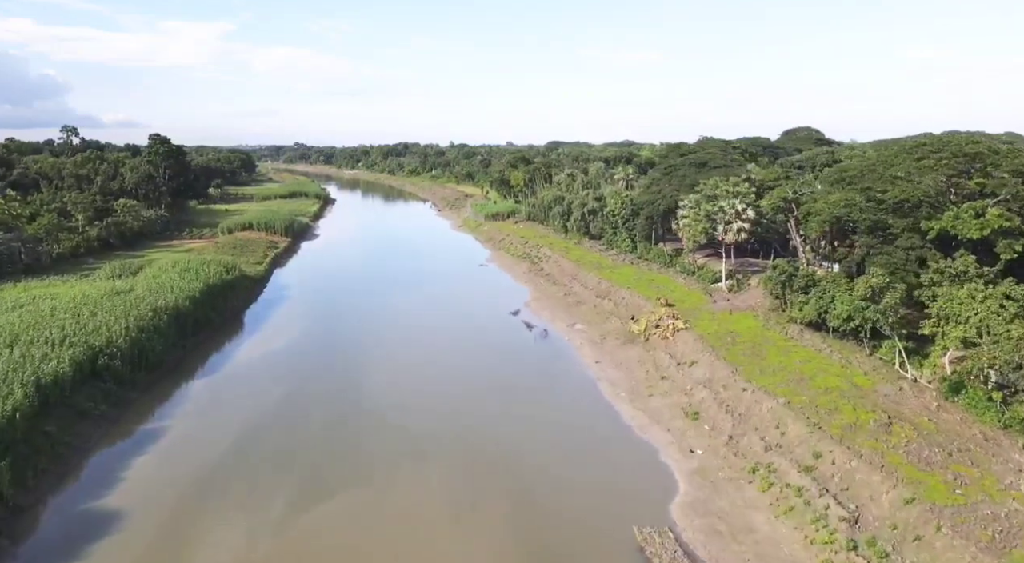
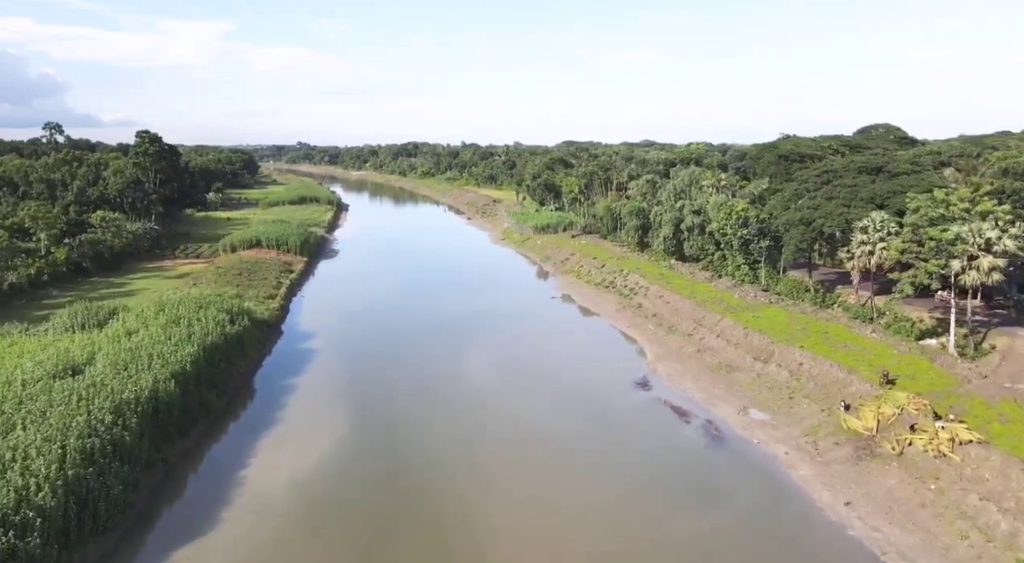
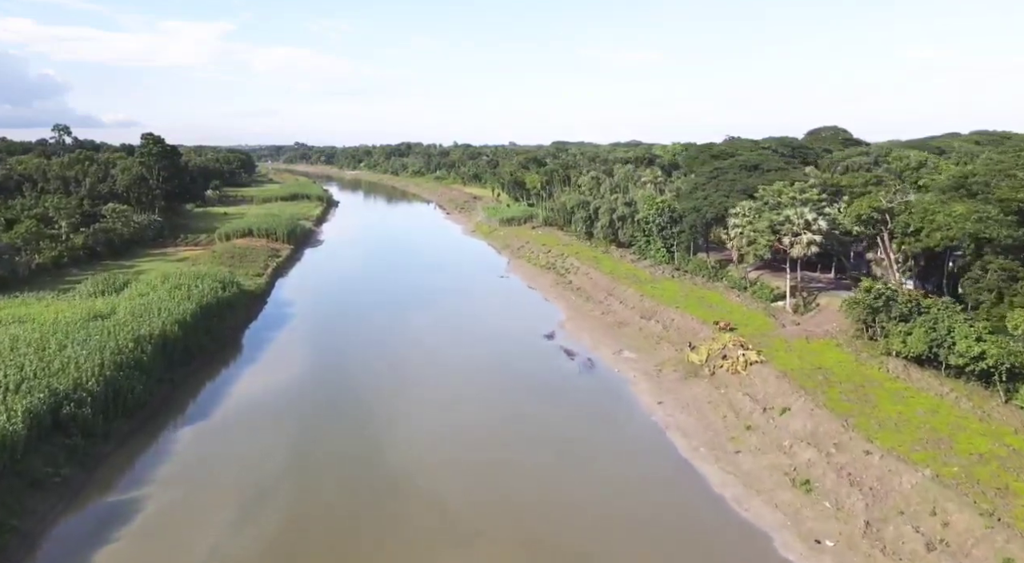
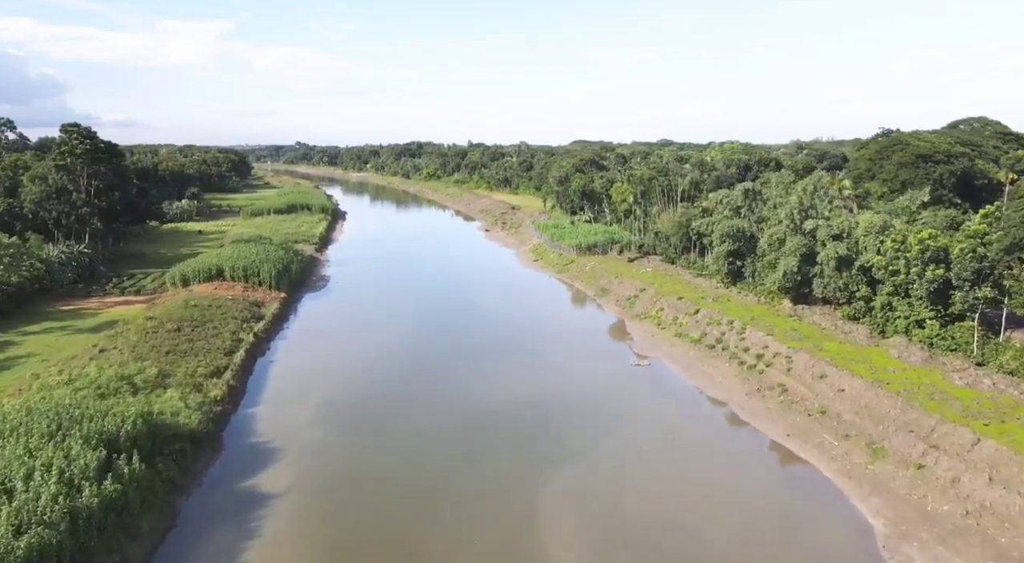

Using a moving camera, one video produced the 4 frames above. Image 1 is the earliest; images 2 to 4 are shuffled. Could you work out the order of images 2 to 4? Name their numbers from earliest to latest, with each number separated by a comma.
3, 2, 4
